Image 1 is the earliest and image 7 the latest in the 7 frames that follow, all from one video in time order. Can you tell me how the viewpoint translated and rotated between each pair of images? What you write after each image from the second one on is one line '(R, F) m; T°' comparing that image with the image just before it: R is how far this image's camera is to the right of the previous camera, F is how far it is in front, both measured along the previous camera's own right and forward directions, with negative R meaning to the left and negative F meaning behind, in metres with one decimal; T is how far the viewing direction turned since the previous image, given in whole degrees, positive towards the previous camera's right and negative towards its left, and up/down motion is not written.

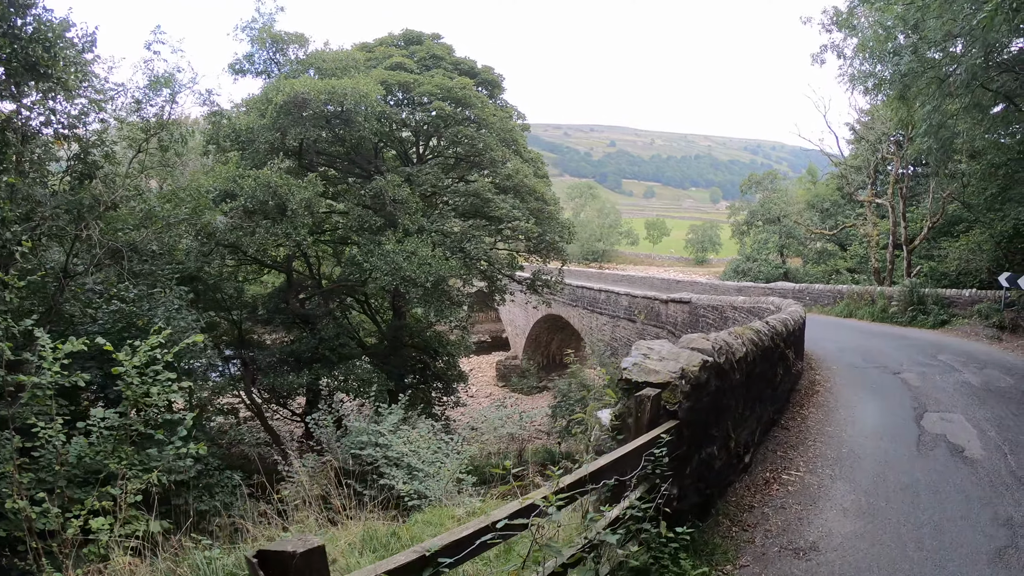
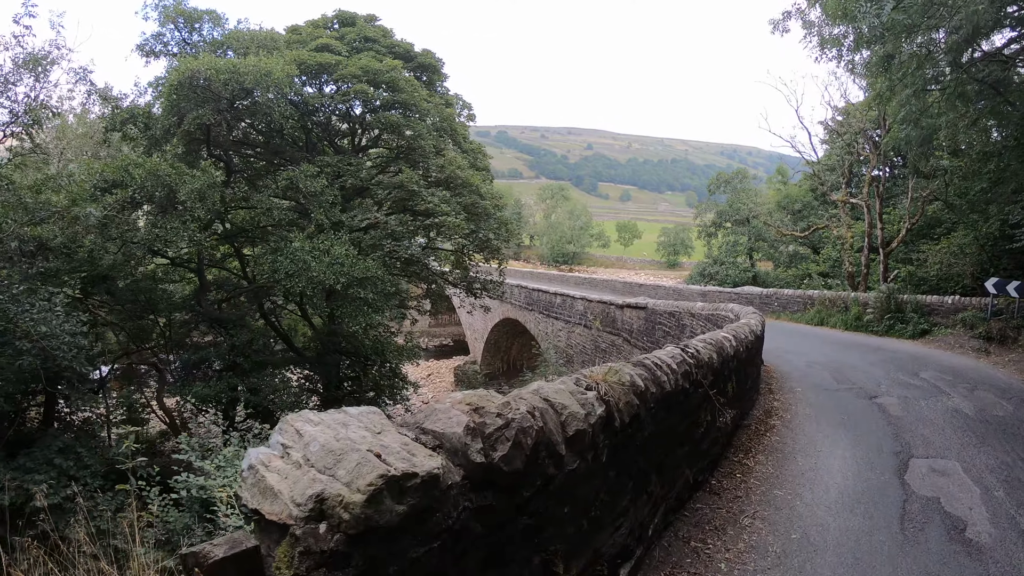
(+0.4, +1.0) m; +1°
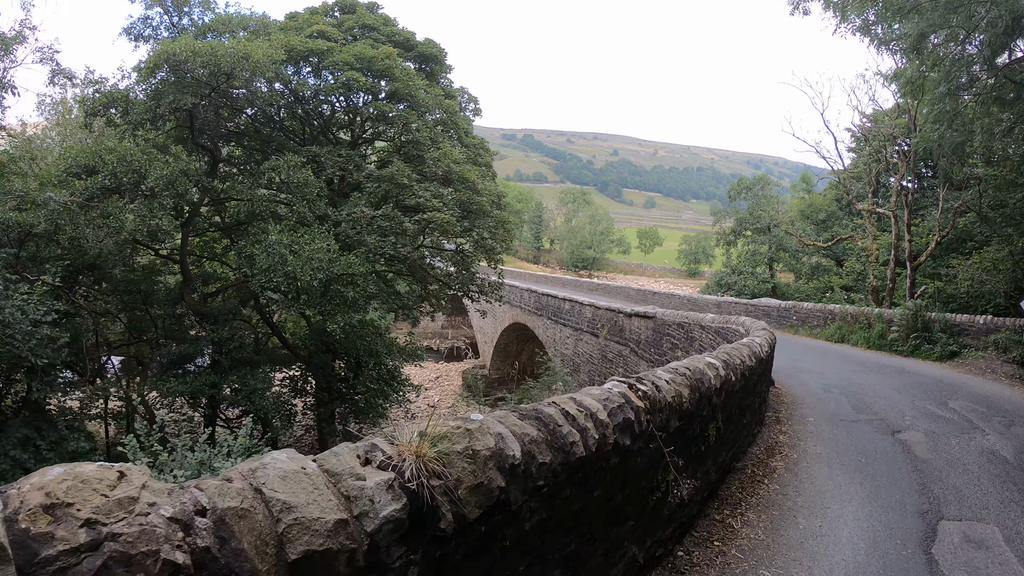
(+0.2, +0.6) m; -1°
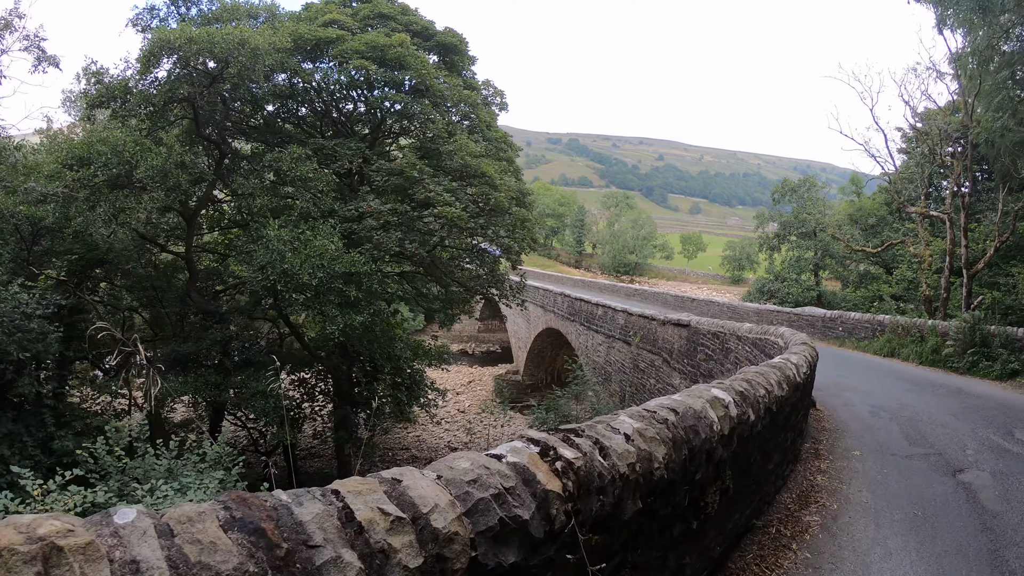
(+0.2, +0.6) m; -2°
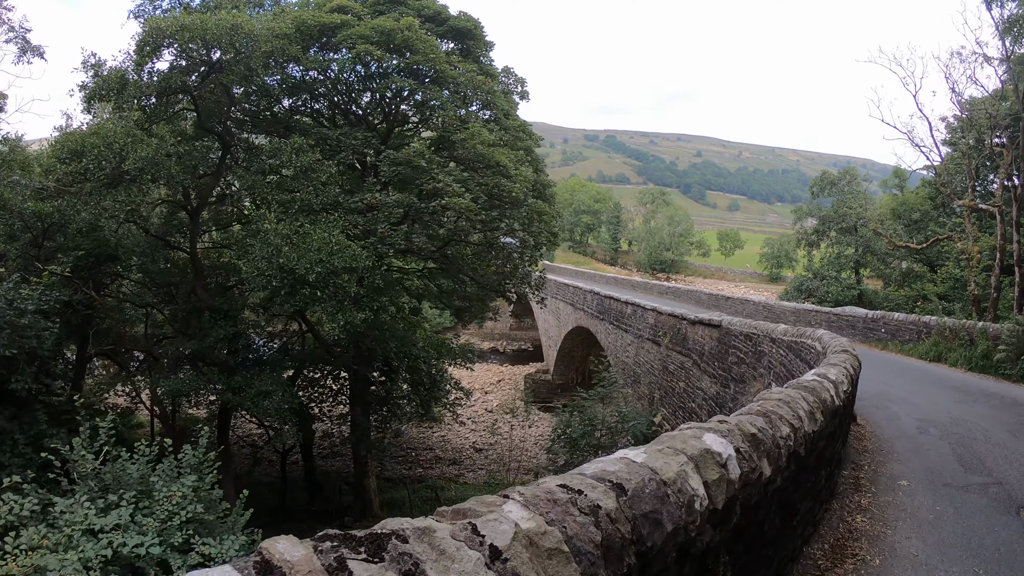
(+0.1, +0.5) m; -2°
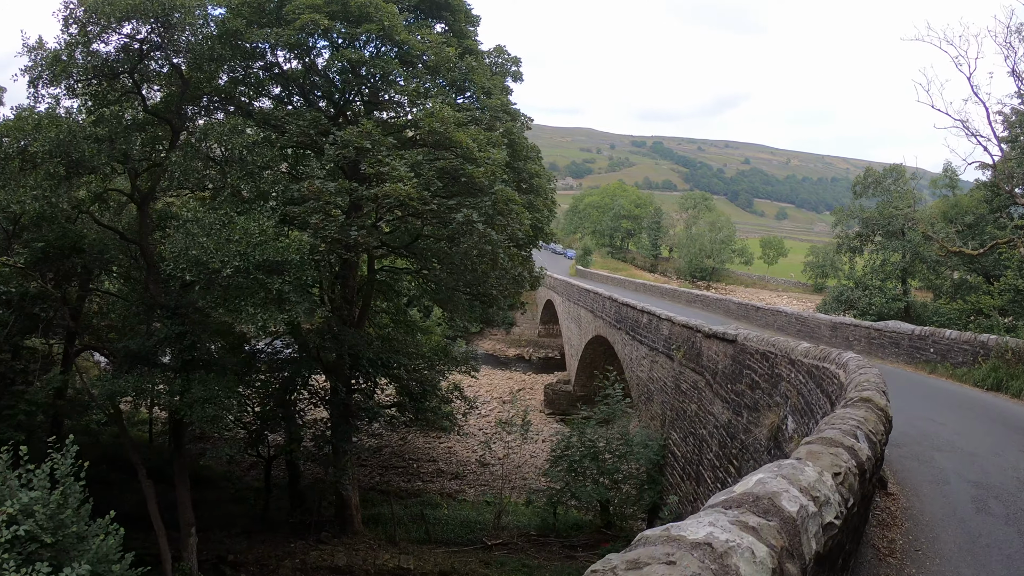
(+0.4, +1.2) m; -2°
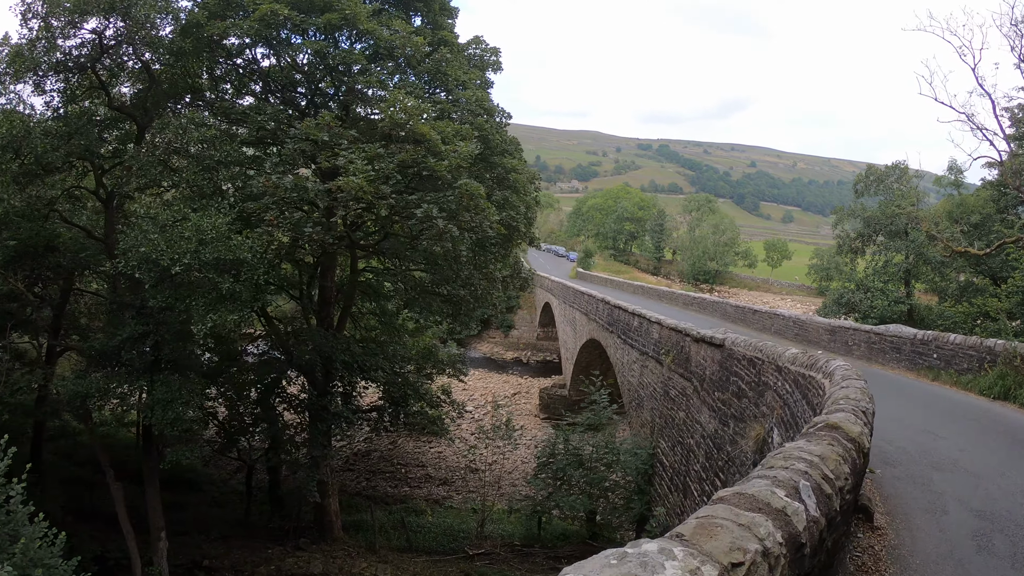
(+0.2, +0.5) m; 0°
